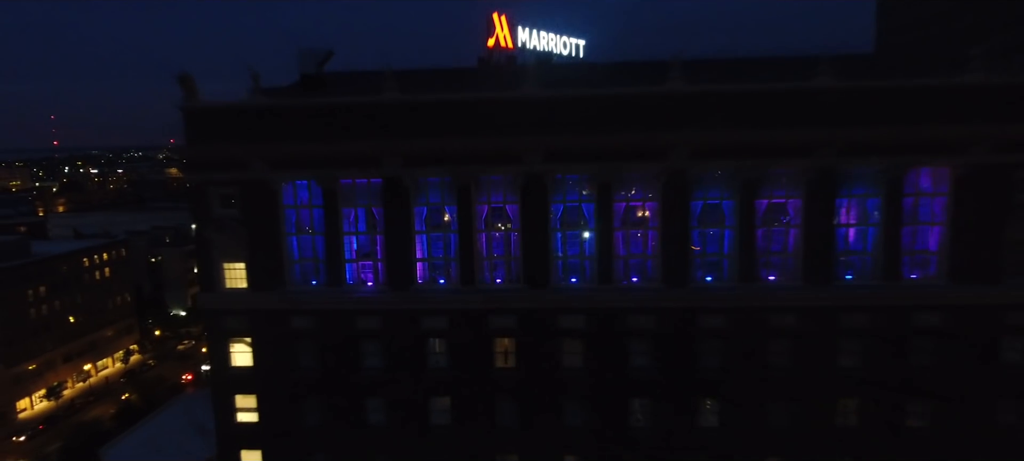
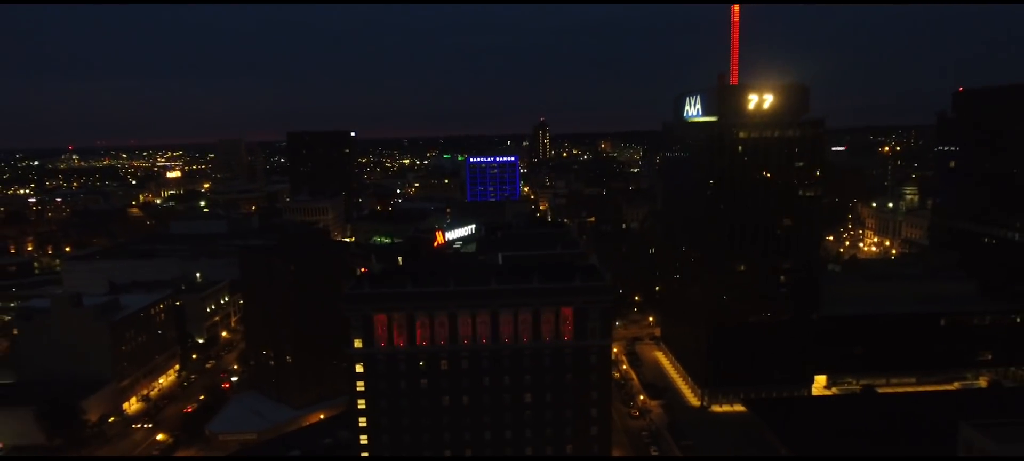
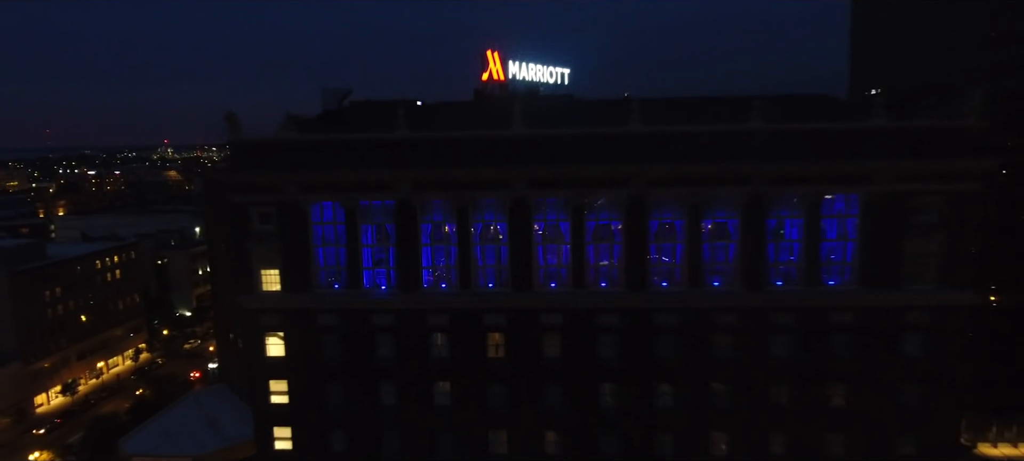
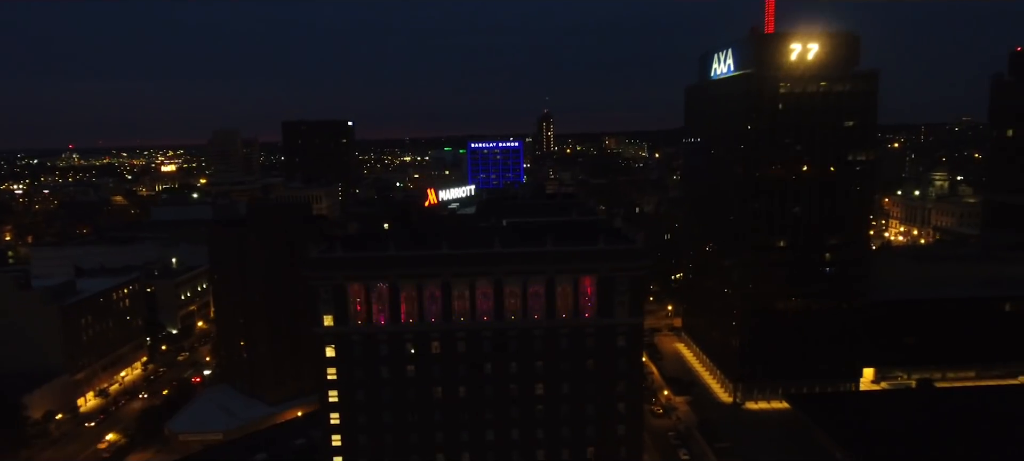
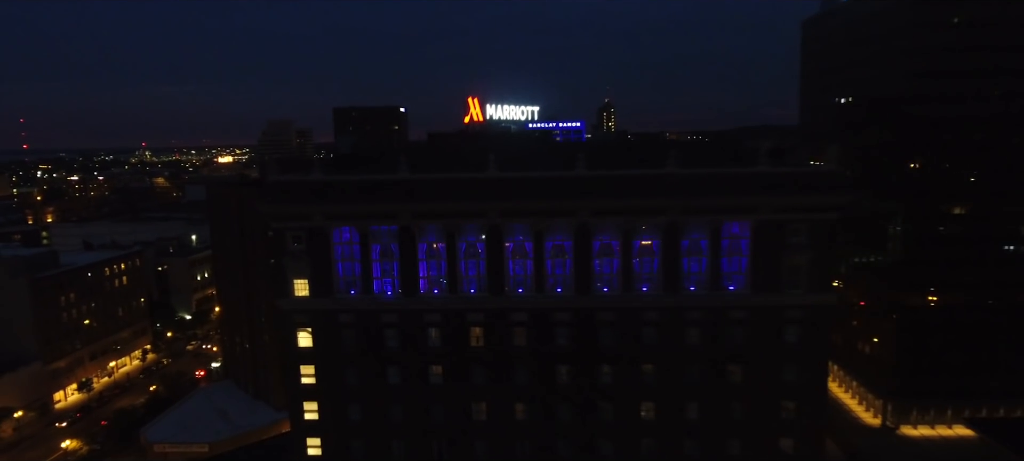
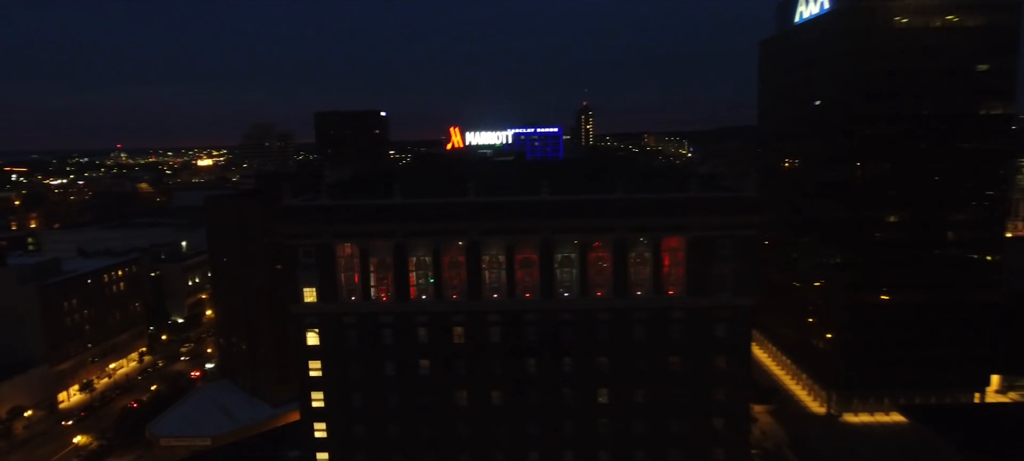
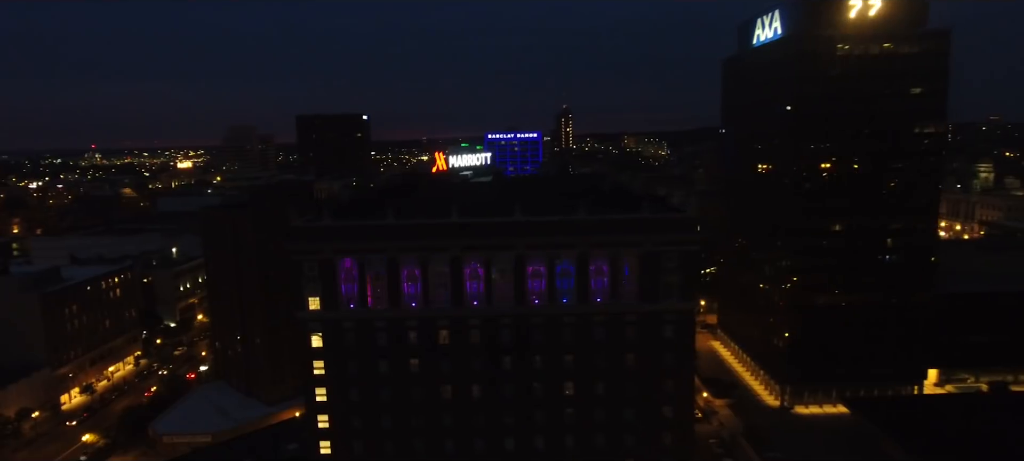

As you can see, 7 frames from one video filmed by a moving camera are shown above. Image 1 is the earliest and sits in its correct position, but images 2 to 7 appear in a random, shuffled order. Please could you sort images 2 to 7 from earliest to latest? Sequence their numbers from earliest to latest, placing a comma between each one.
3, 5, 6, 7, 4, 2
